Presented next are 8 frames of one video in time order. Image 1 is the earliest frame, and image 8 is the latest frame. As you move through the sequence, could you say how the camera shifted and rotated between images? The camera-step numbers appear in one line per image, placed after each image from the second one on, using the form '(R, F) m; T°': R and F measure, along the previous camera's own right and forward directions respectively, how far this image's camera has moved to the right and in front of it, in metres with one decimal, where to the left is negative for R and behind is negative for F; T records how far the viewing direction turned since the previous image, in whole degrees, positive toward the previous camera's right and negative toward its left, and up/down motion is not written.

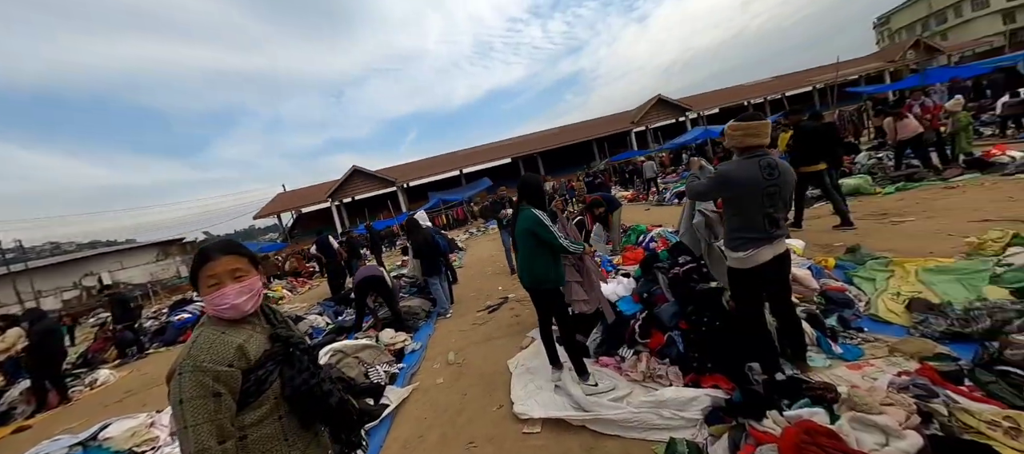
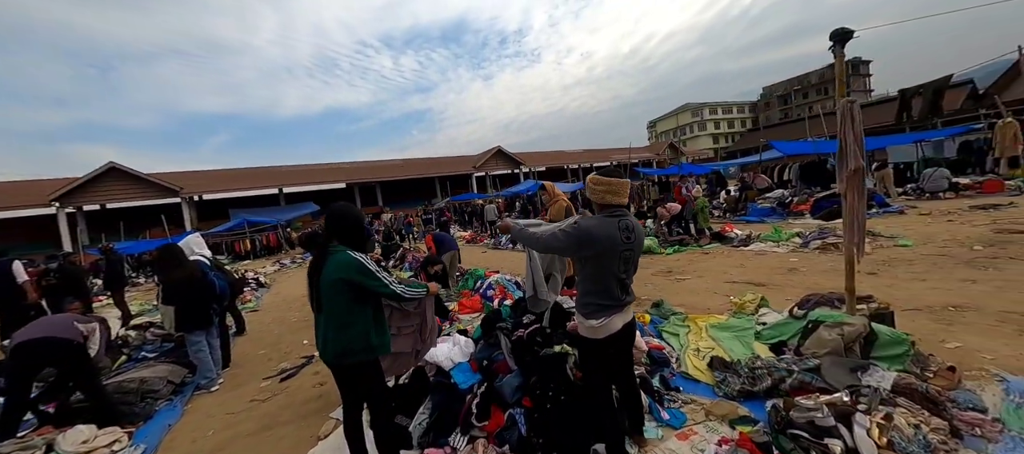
(+0.1, +0.7) m; +23°
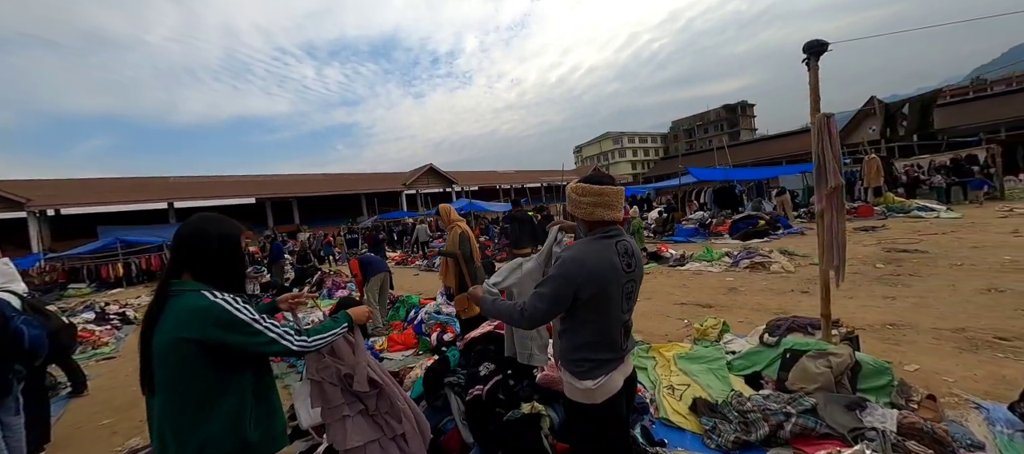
(-0.2, +0.8) m; +10°
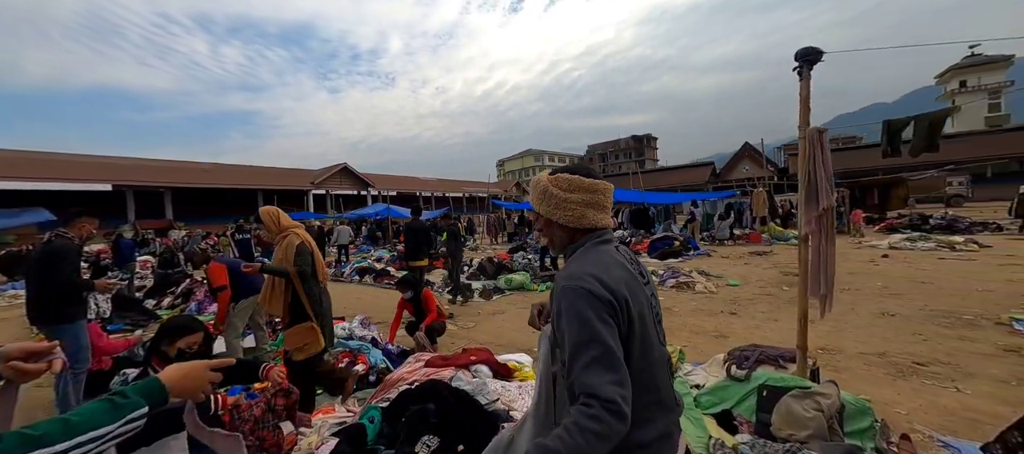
(-0.2, +0.9) m; +12°
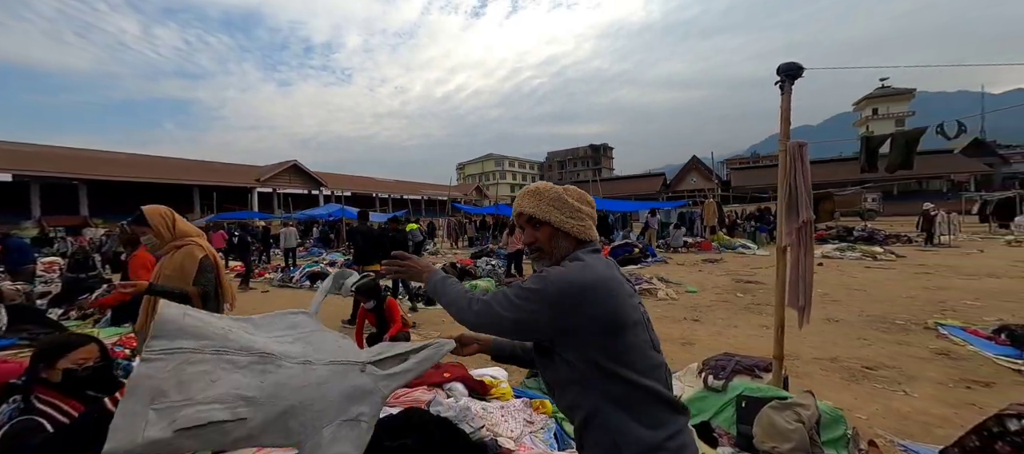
(-0.2, +0.2) m; +6°
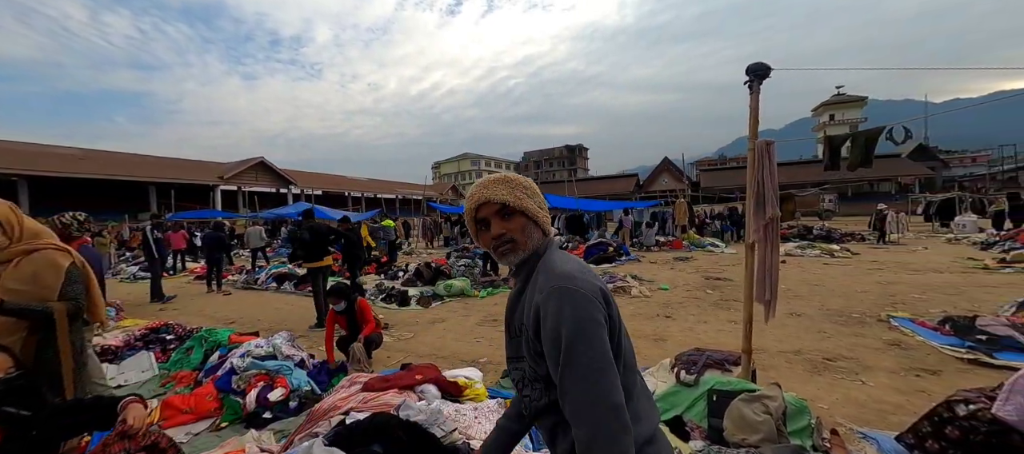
(0.0, 0.0) m; +4°
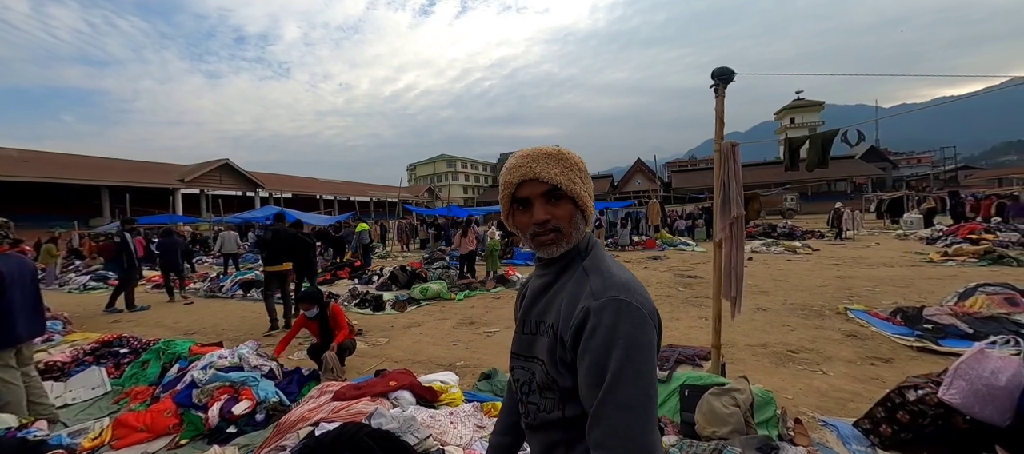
(0.0, 0.0) m; +3°
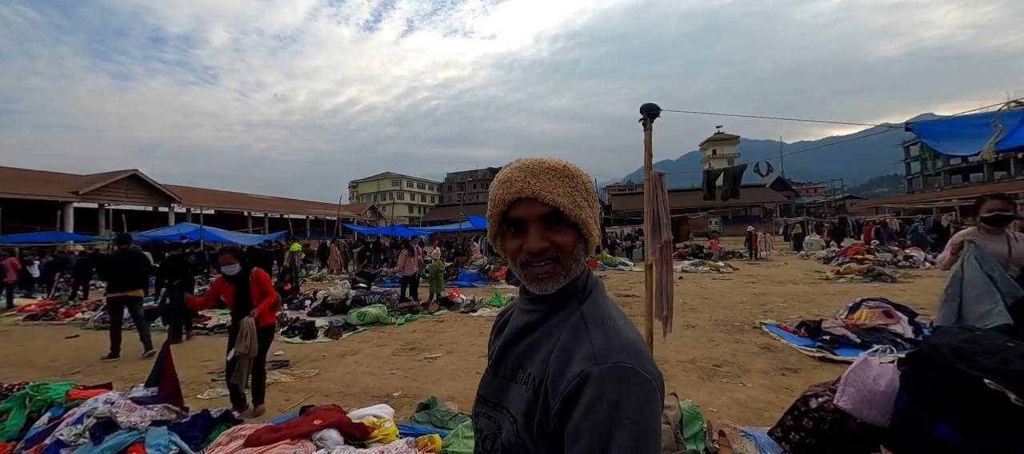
(0.0, 0.0) m; +8°
